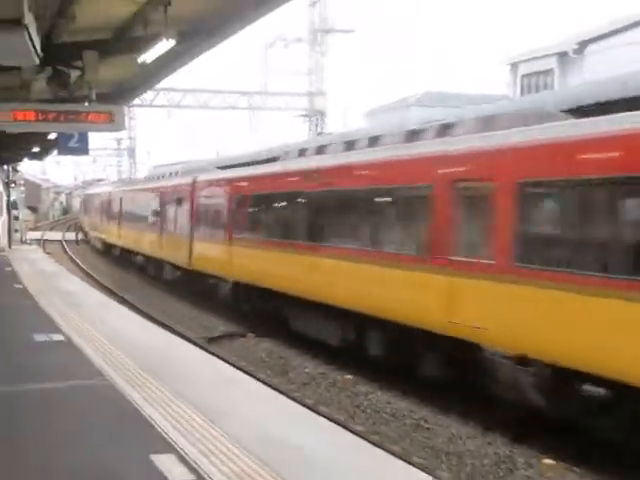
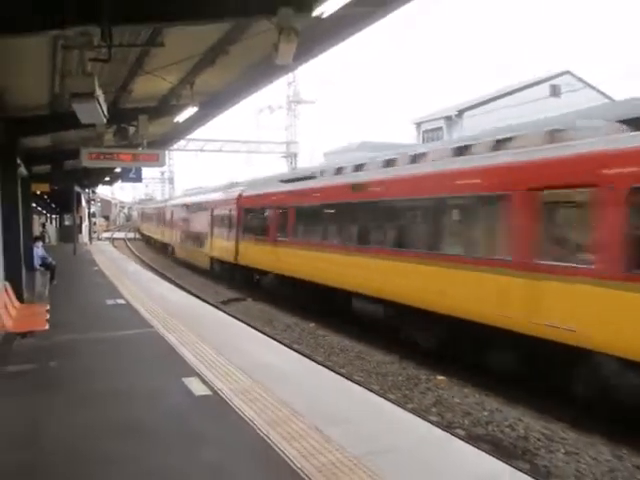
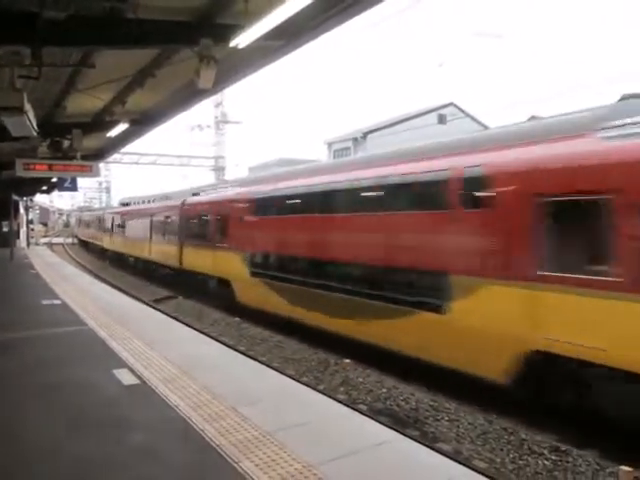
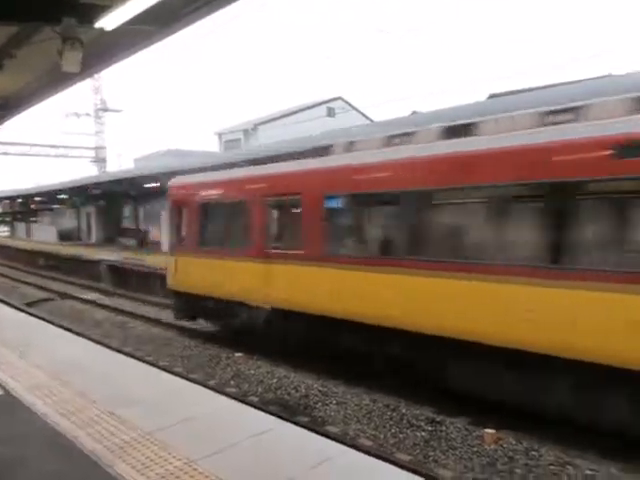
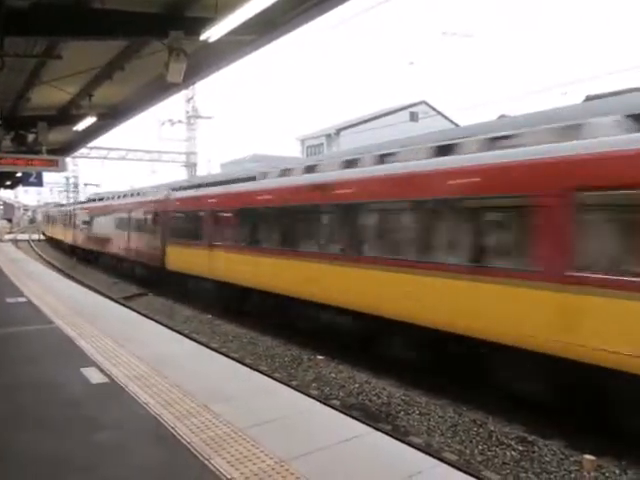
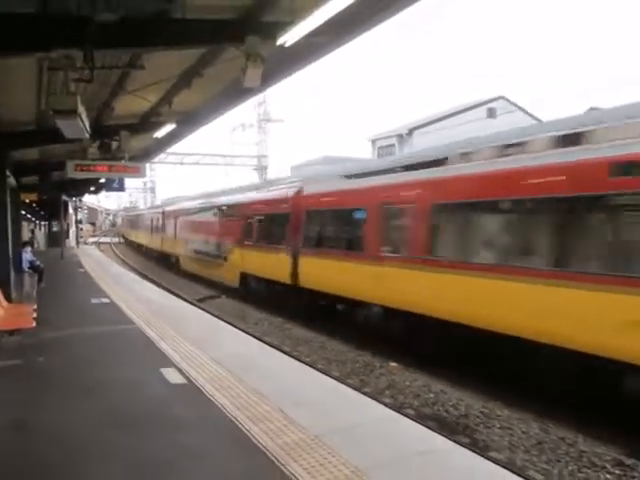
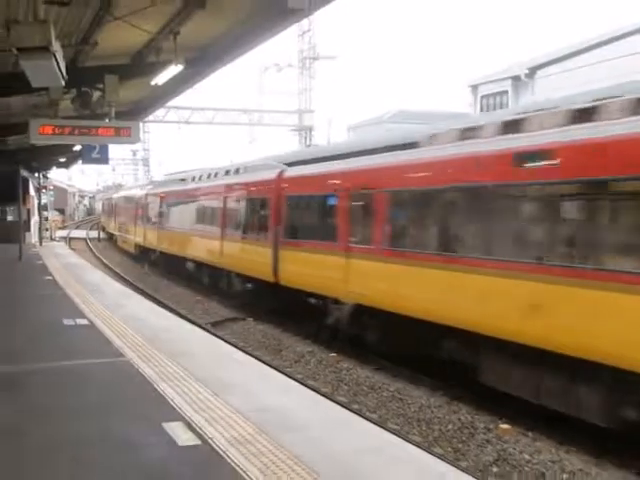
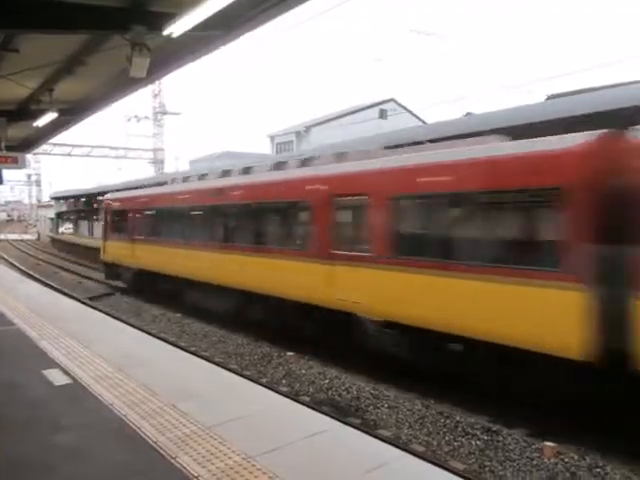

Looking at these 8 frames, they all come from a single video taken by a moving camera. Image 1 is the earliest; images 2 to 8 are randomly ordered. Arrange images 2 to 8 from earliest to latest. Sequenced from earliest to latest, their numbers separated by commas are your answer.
7, 2, 6, 3, 5, 8, 4
